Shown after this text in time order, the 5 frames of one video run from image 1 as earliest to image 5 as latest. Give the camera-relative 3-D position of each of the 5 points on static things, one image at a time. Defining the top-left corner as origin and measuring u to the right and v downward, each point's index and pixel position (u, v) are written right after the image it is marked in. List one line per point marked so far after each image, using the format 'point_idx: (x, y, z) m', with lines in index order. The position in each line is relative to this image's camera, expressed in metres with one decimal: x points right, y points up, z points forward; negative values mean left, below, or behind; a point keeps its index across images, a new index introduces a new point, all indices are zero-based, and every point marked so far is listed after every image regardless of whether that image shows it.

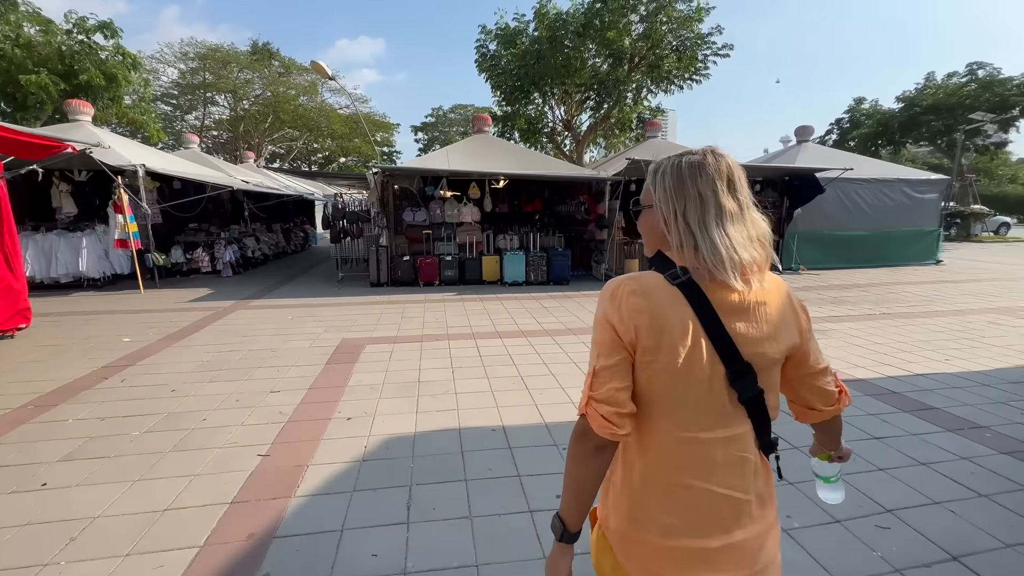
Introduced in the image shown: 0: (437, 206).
0: (-1.7, +1.9, +10.4) m
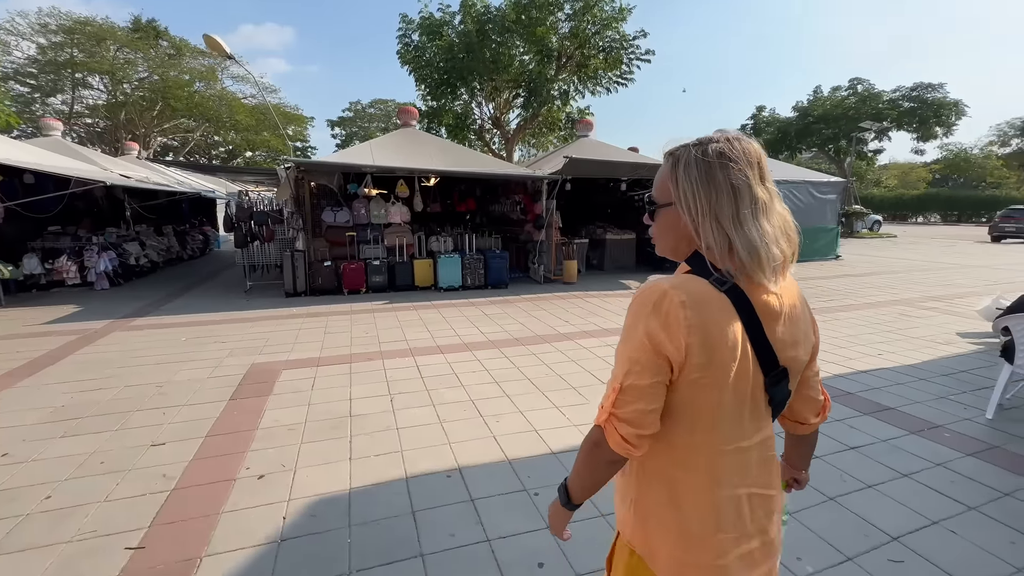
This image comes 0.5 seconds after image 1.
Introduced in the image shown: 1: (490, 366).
0: (-3.2, +1.7, +9.4) m
1: (-0.3, -0.9, +5.2) m
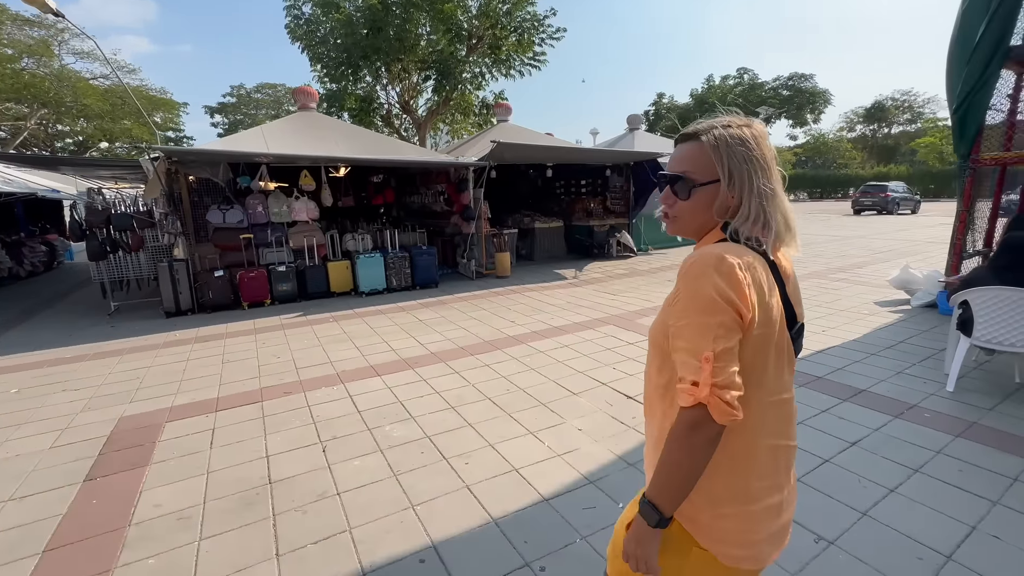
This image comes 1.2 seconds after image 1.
0: (-4.5, +1.5, +7.9) m
1: (-0.7, -1.0, +4.4) m
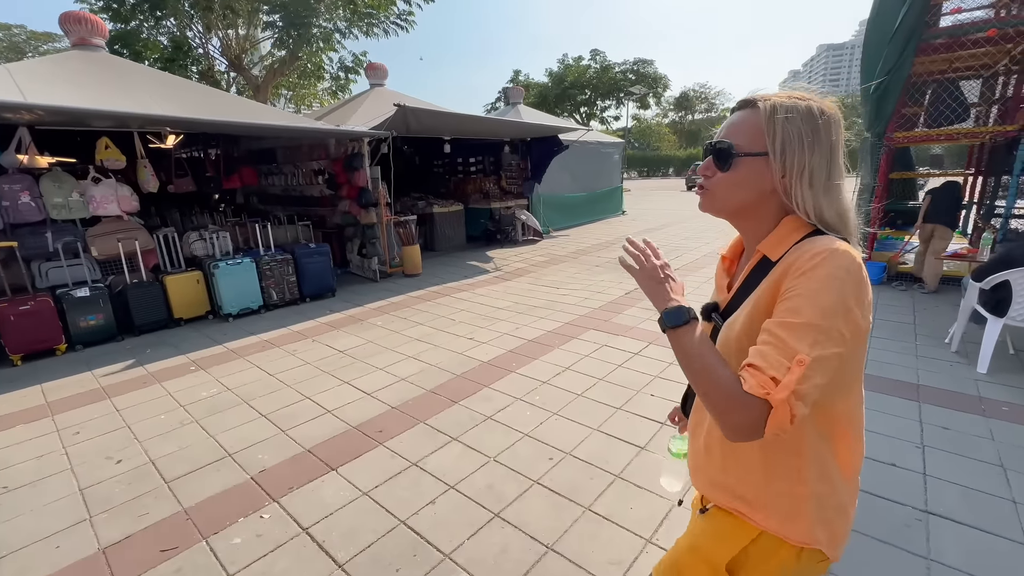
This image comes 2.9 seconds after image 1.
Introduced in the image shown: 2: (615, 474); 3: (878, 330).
0: (-5.3, +1.1, +4.8) m
1: (-0.4, -1.2, +2.8) m
2: (+0.6, -1.2, +2.8) m
3: (+4.0, -0.5, +4.9) m
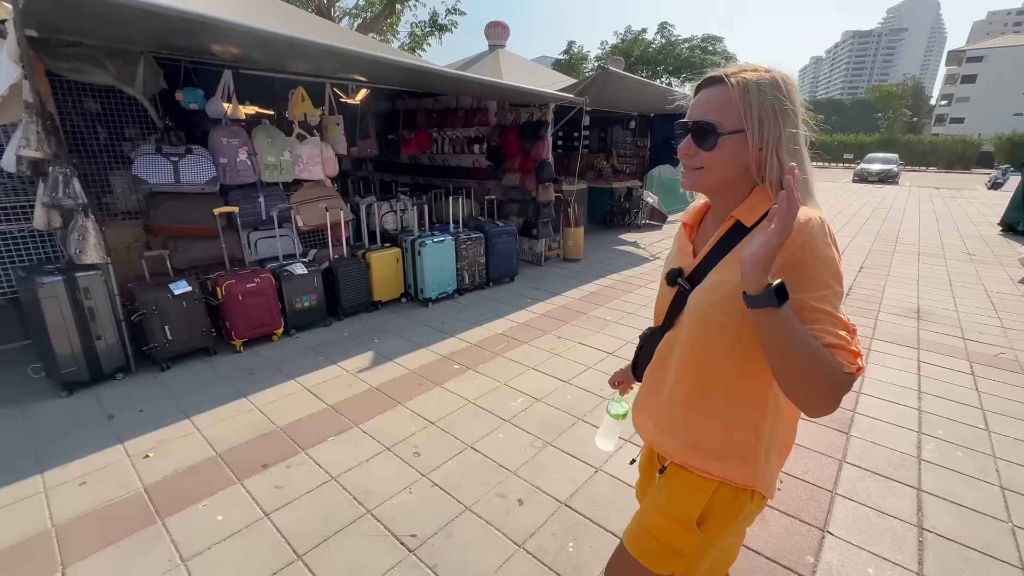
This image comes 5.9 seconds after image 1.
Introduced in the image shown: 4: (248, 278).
0: (-2.5, +1.3, +4.1) m
1: (+2.3, -1.3, +2.2) m
2: (+3.3, -1.3, +2.1) m
3: (+6.7, -0.7, +4.3) m
4: (-2.3, +0.1, +4.0) m
